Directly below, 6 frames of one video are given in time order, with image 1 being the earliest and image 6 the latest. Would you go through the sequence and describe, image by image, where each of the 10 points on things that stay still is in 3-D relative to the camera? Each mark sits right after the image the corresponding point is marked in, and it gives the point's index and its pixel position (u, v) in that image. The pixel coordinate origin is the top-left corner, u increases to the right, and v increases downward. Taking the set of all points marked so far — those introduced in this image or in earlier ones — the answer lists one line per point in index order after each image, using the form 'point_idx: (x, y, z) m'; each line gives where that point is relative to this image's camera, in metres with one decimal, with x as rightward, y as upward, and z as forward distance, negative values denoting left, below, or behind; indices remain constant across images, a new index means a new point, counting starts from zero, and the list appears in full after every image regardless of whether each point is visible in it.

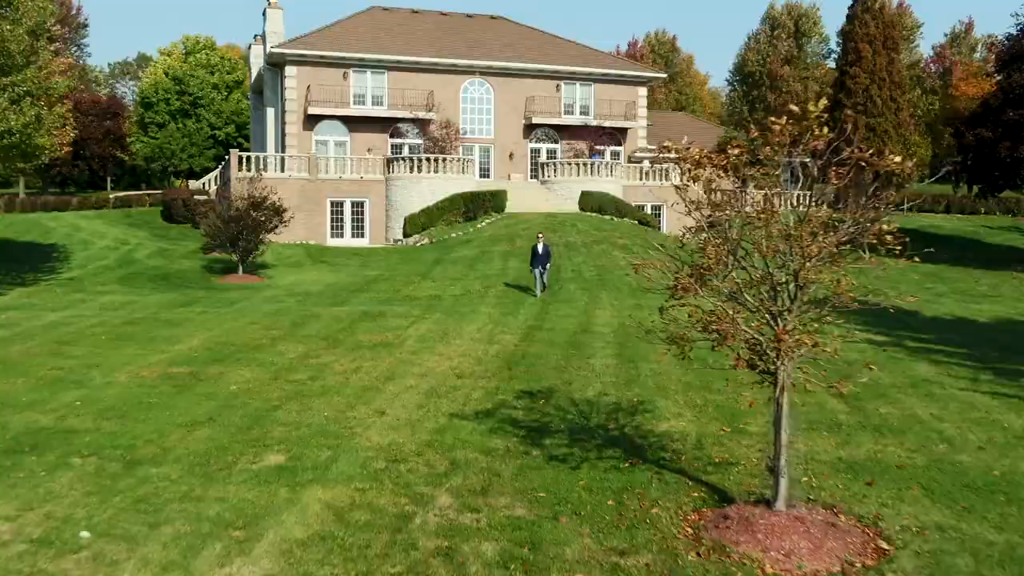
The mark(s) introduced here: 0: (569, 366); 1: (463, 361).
0: (+0.8, -1.2, +15.1) m
1: (-0.7, -1.1, +15.3) m
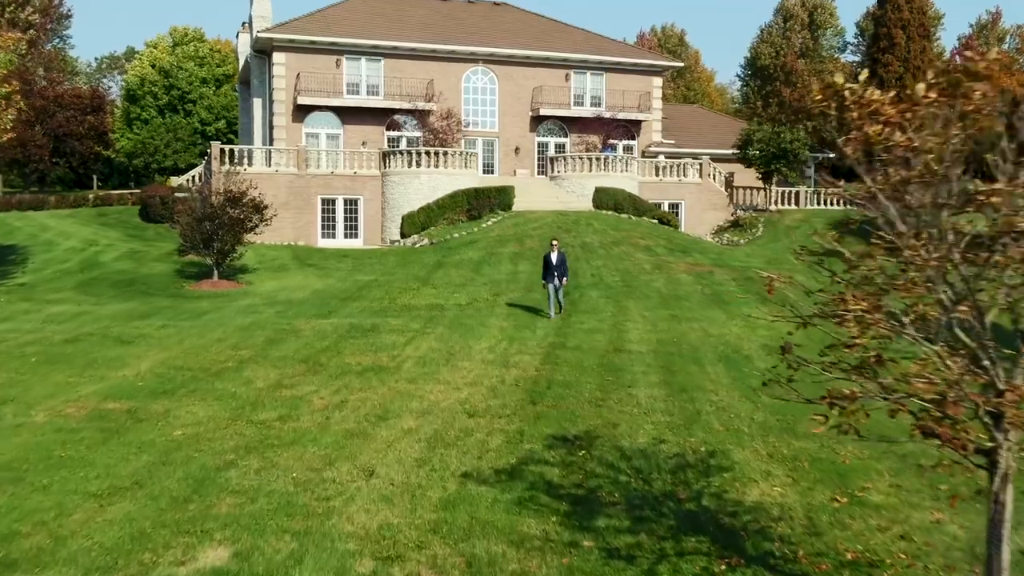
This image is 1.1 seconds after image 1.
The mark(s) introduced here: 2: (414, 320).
0: (+1.1, -1.3, +12.0) m
1: (-0.4, -1.3, +12.3) m
2: (-1.7, -0.6, +18.1) m
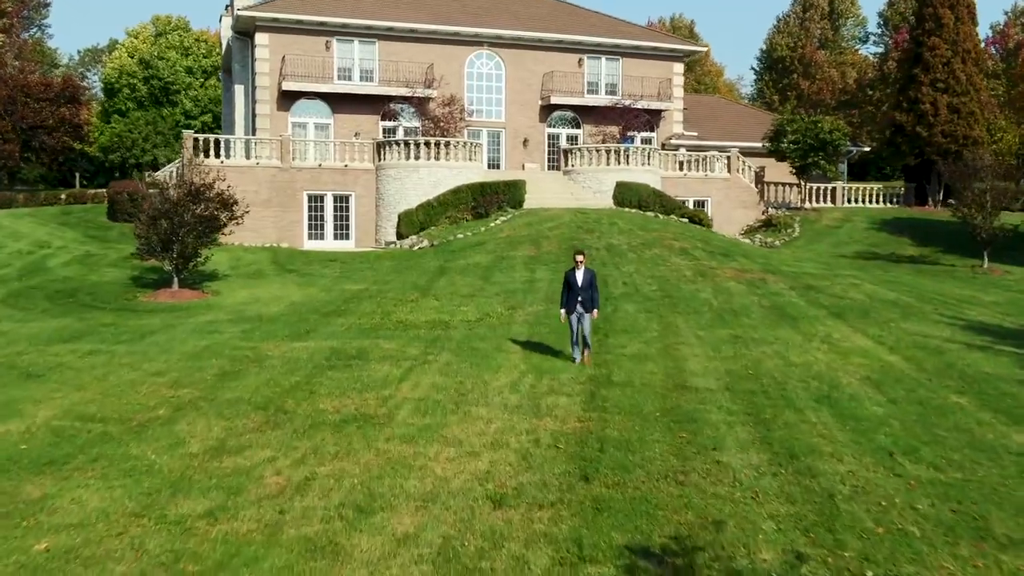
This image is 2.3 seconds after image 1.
0: (+1.5, -1.5, +8.3) m
1: (-0.1, -1.4, +8.6) m
2: (-1.4, -0.8, +14.4) m
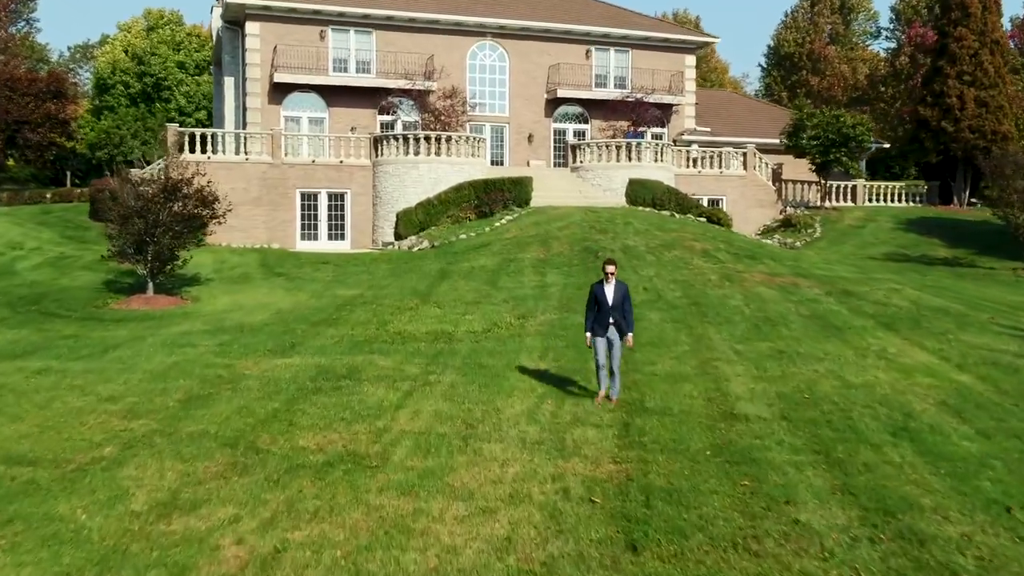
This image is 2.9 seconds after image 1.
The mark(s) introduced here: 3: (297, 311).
0: (+1.6, -1.6, +6.5) m
1: (+0.1, -1.5, +6.8) m
2: (-1.2, -0.9, +12.6) m
3: (-3.4, -0.4, +16.4) m
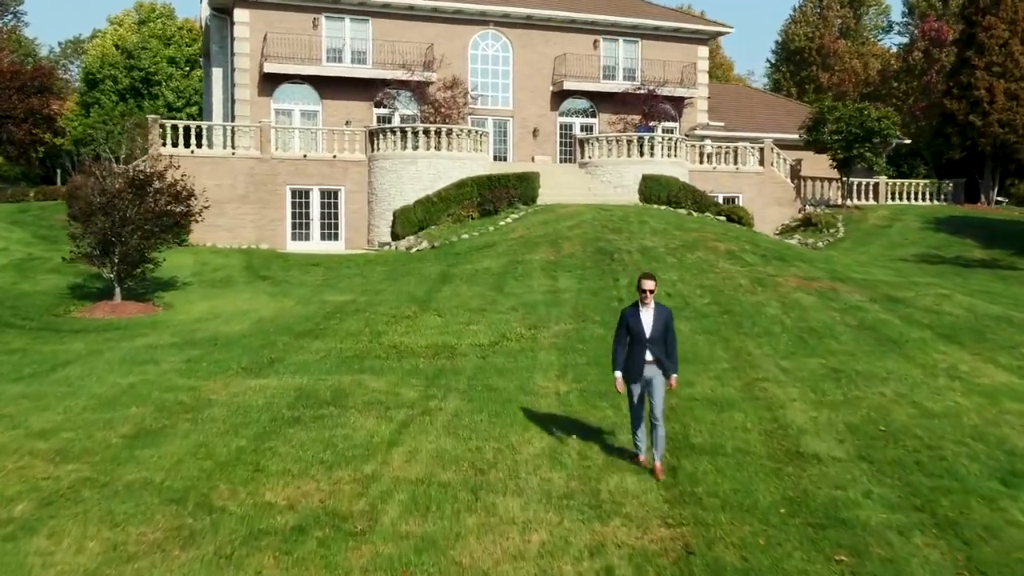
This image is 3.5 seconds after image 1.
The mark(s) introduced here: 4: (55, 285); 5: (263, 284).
0: (+1.8, -1.7, +4.7) m
1: (+0.2, -1.6, +5.0) m
2: (-1.1, -0.9, +10.8) m
3: (-3.3, -0.4, +14.6) m
4: (-7.8, 0.0, +17.5) m
5: (-4.4, +0.1, +18.0) m
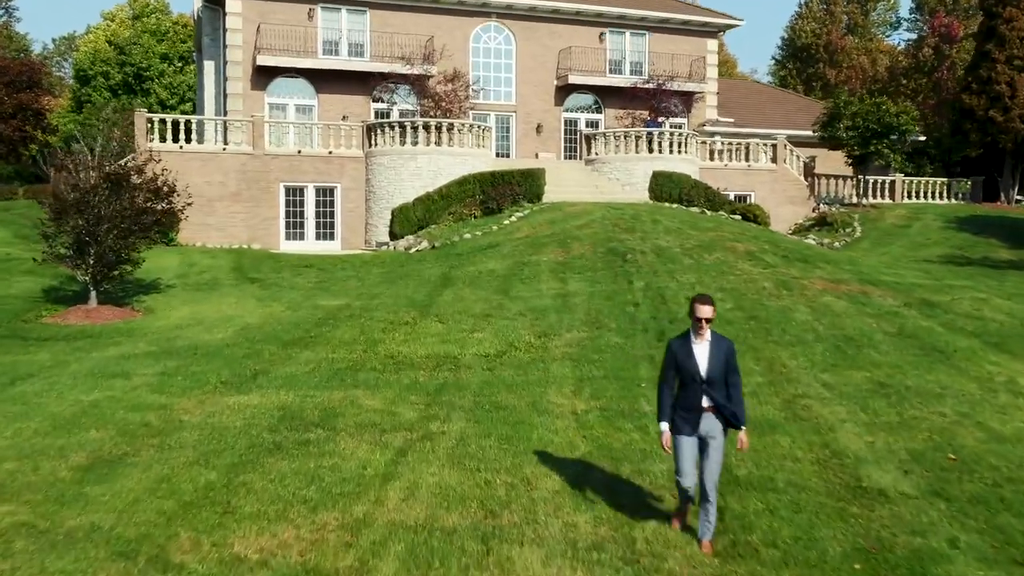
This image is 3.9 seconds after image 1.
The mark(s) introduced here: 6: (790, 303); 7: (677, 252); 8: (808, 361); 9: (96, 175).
0: (+1.9, -1.8, +3.6) m
1: (+0.3, -1.7, +3.8) m
2: (-1.0, -1.0, +9.7) m
3: (-3.2, -0.5, +13.4) m
4: (-7.7, 0.0, +16.3) m
5: (-4.3, 0.0, +16.8) m
6: (+3.9, -0.2, +14.4) m
7: (+2.8, +0.6, +17.6) m
8: (+3.2, -0.8, +11.2) m
9: (-5.9, +1.6, +14.6) m
